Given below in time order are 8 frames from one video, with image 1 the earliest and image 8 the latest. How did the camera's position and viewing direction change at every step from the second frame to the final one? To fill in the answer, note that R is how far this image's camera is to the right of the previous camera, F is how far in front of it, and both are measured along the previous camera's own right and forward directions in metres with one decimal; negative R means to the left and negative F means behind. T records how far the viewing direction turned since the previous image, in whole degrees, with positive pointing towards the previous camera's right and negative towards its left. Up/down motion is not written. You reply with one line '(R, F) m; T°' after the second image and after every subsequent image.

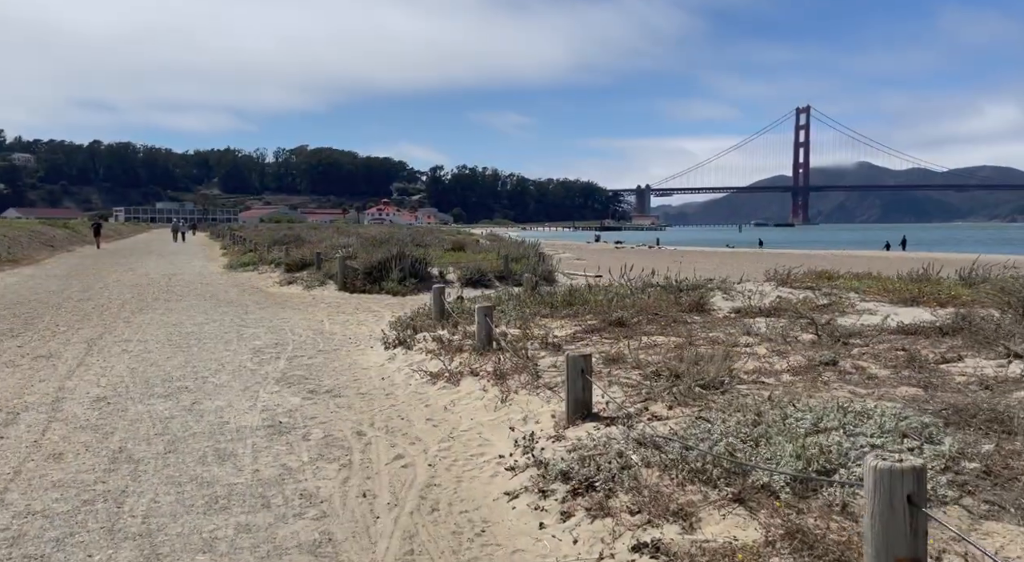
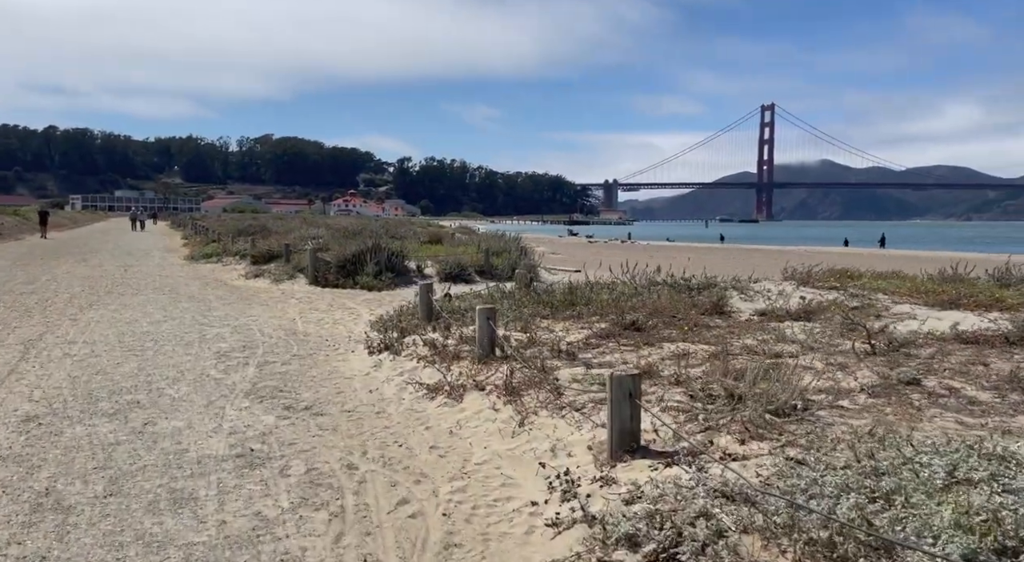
(-0.3, +0.9) m; +2°
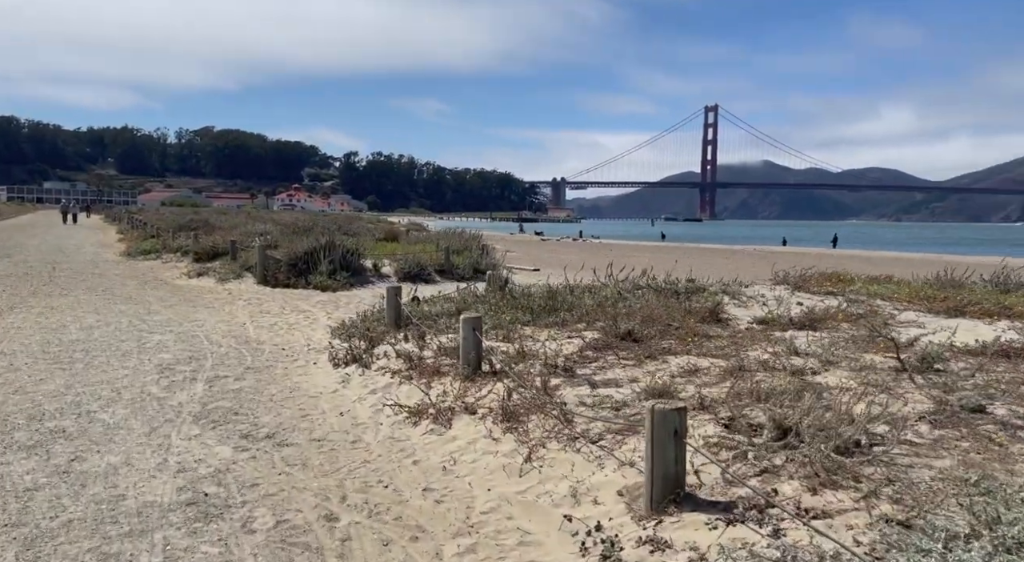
(-0.3, +0.7) m; +4°
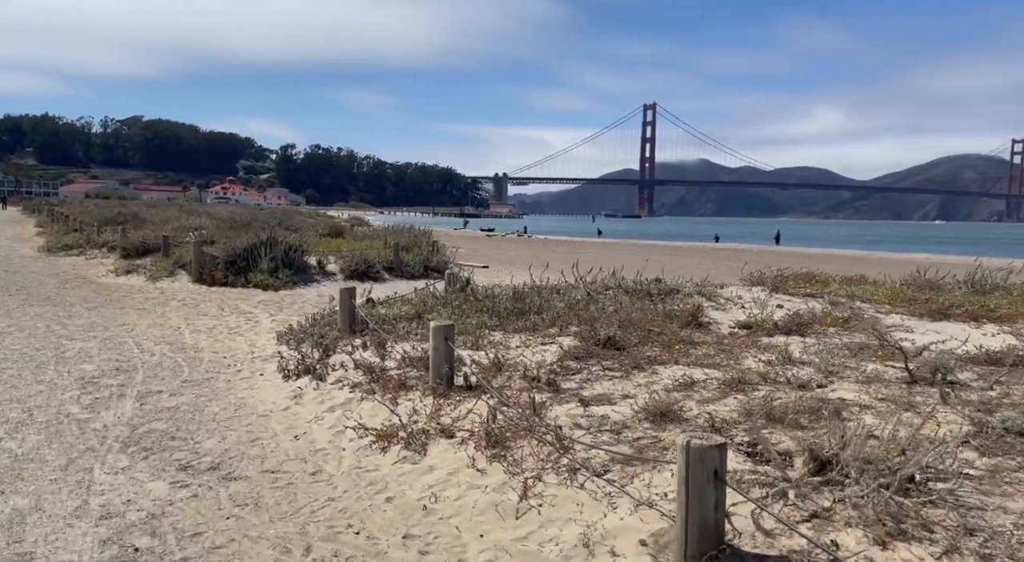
(-0.2, +0.6) m; +4°
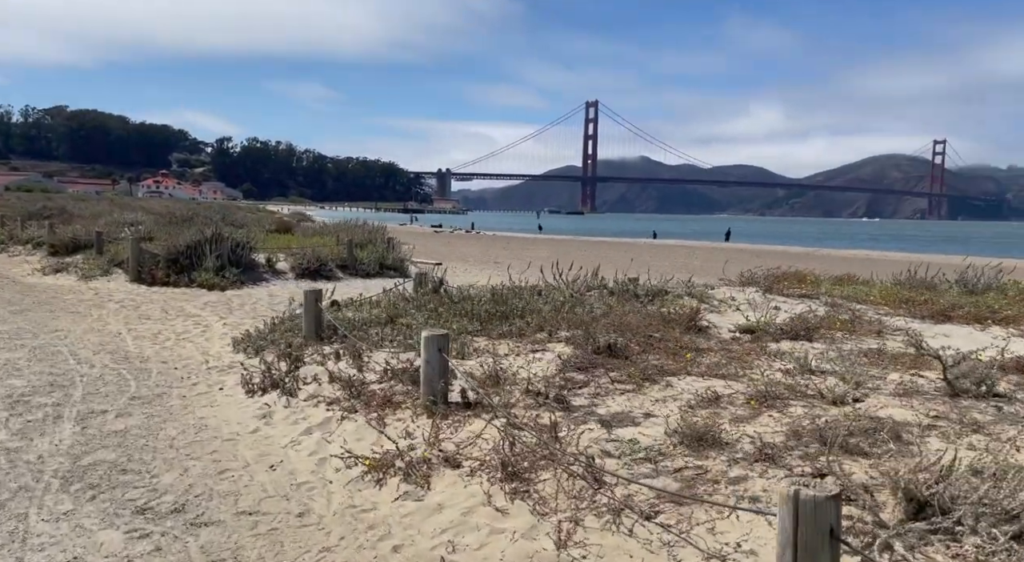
(-0.4, +0.6) m; +4°
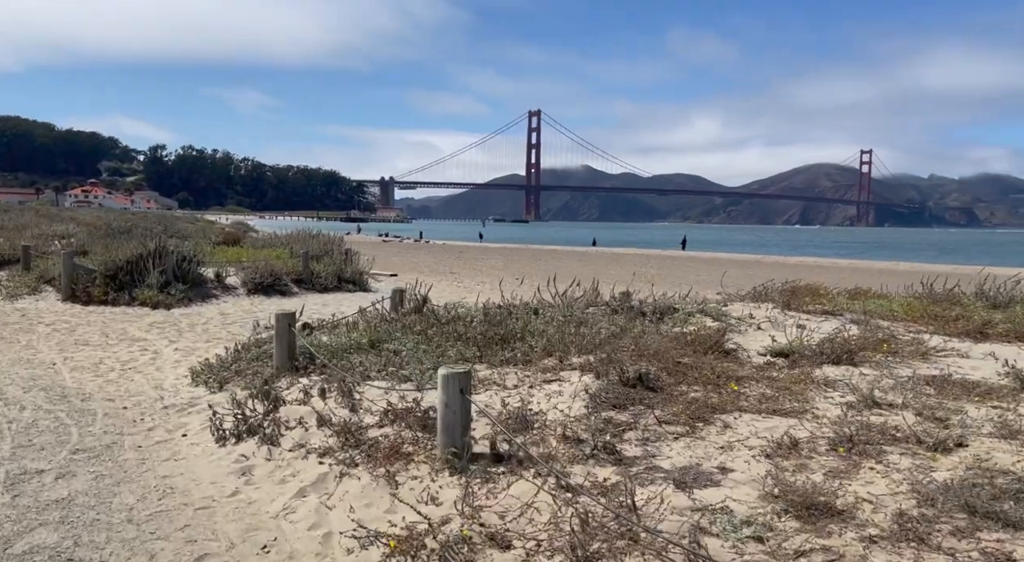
(-0.5, +0.8) m; +4°
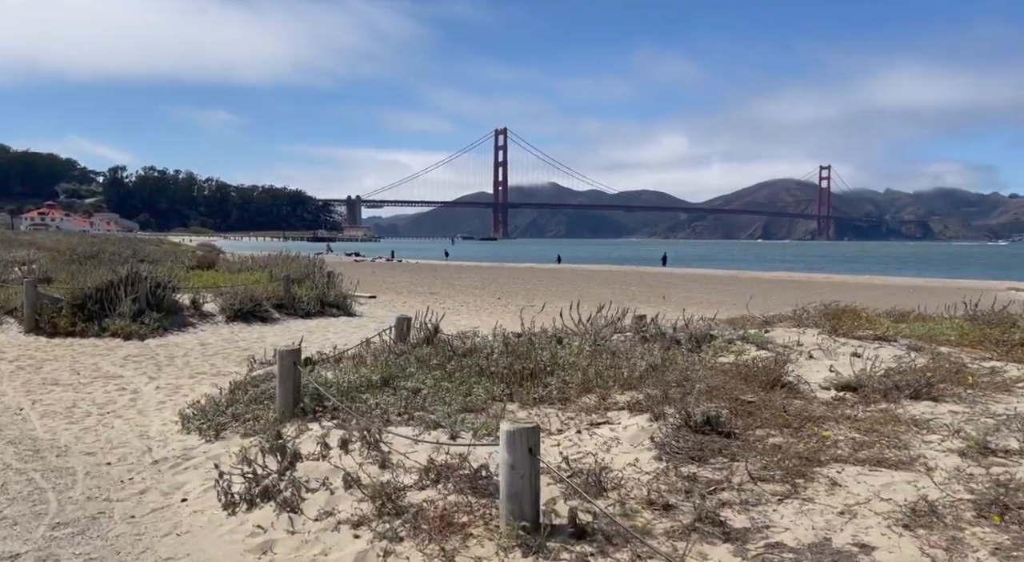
(-0.5, +0.6) m; +2°
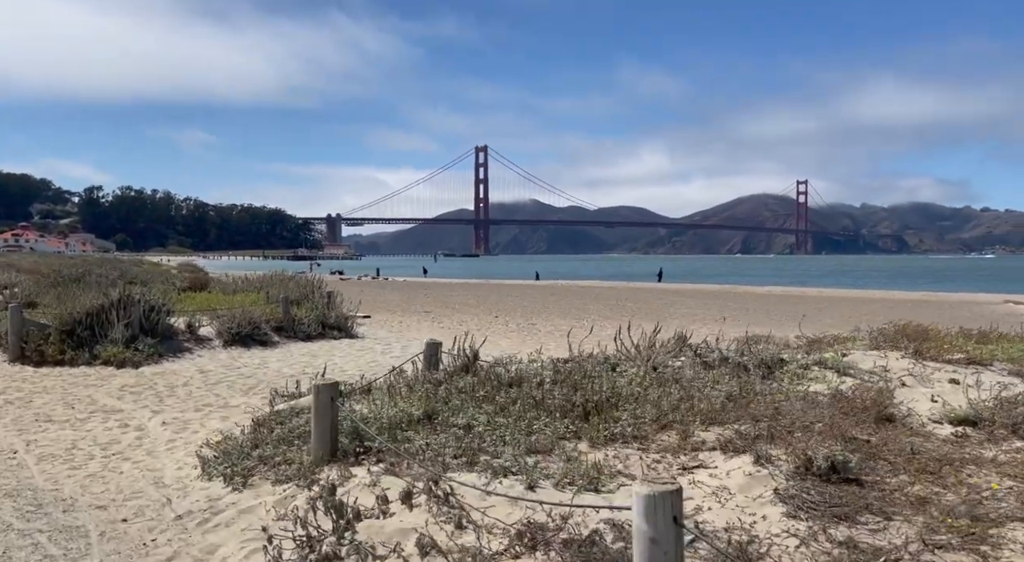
(-0.6, +0.6) m; +1°
